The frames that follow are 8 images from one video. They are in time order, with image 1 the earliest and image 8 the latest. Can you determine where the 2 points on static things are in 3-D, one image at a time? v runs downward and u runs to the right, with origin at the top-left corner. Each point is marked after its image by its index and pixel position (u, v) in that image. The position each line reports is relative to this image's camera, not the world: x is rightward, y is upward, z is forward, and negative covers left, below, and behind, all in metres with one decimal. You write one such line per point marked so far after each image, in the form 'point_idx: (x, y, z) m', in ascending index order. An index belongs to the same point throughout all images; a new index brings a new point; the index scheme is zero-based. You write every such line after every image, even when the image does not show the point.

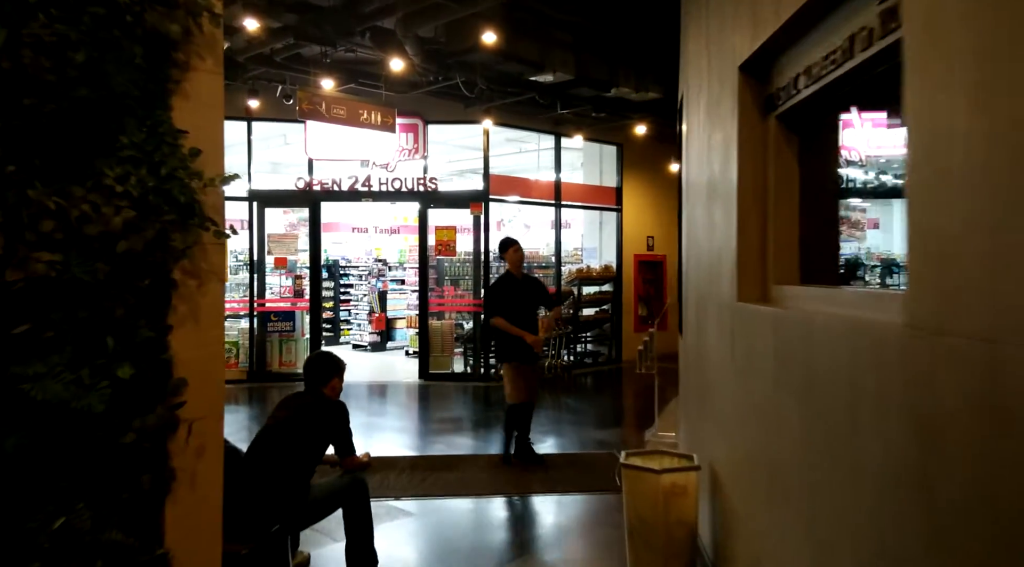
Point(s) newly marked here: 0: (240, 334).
0: (-3.6, -0.7, +9.9) m
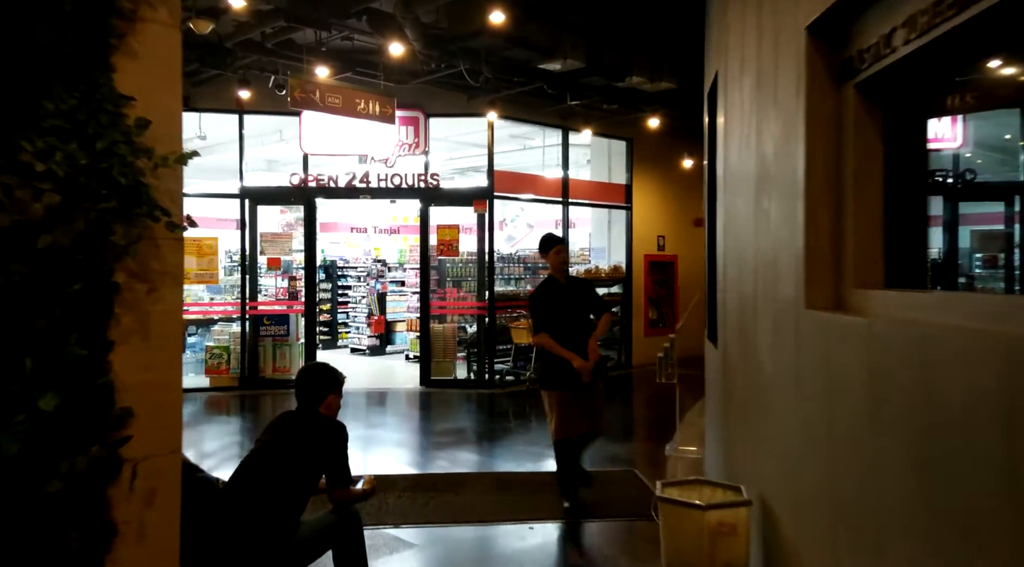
0: (-3.5, -0.7, +9.4) m
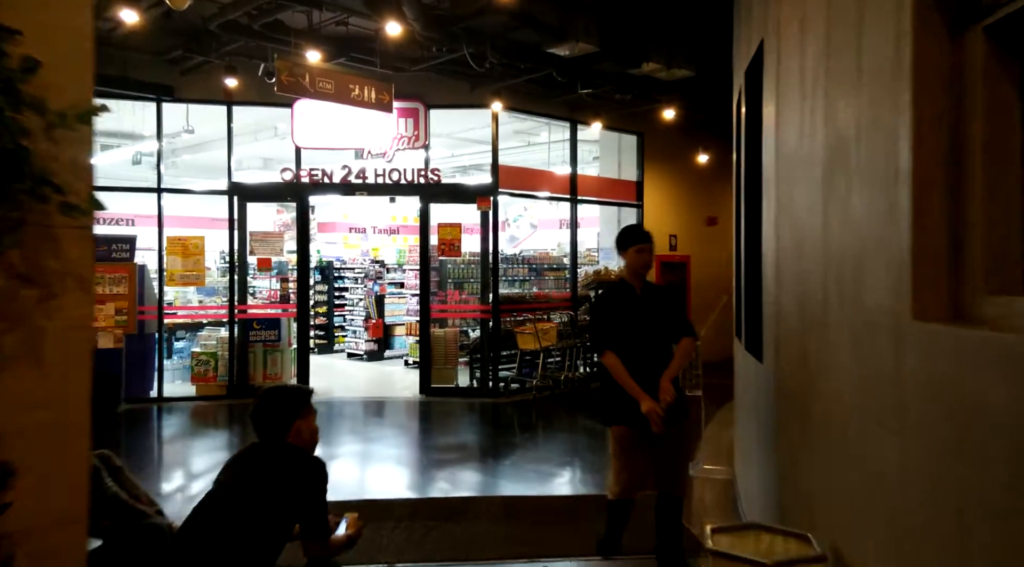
0: (-3.5, -0.7, +8.9) m
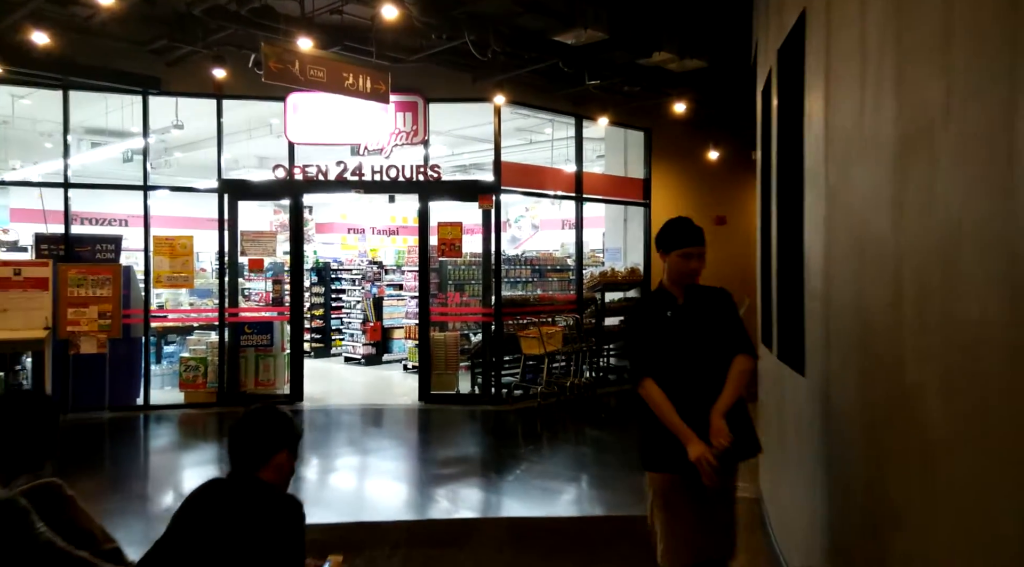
0: (-3.4, -0.7, +8.5) m
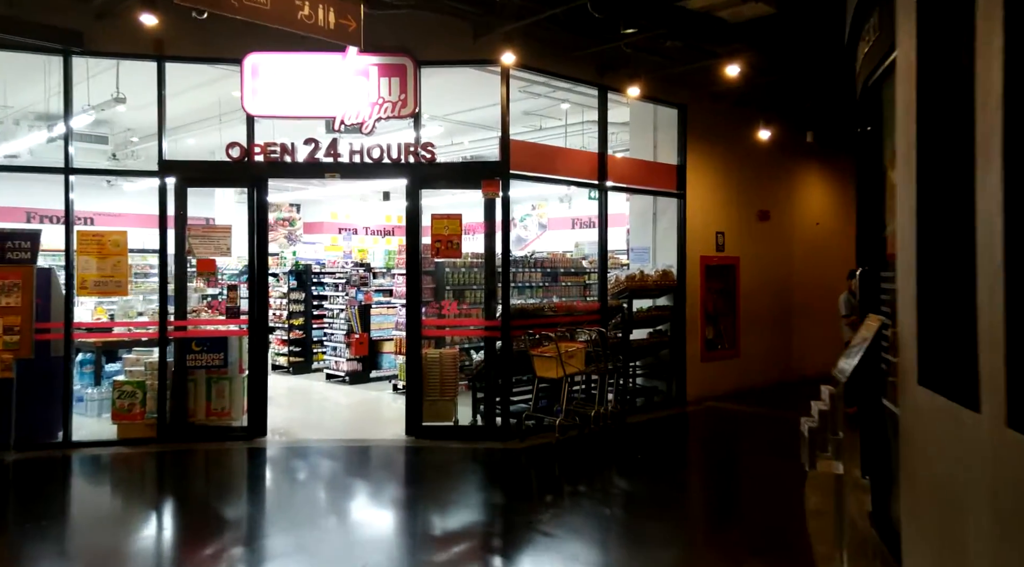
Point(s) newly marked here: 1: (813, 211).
0: (-3.3, -0.8, +6.9) m
1: (+4.1, +1.0, +10.3) m
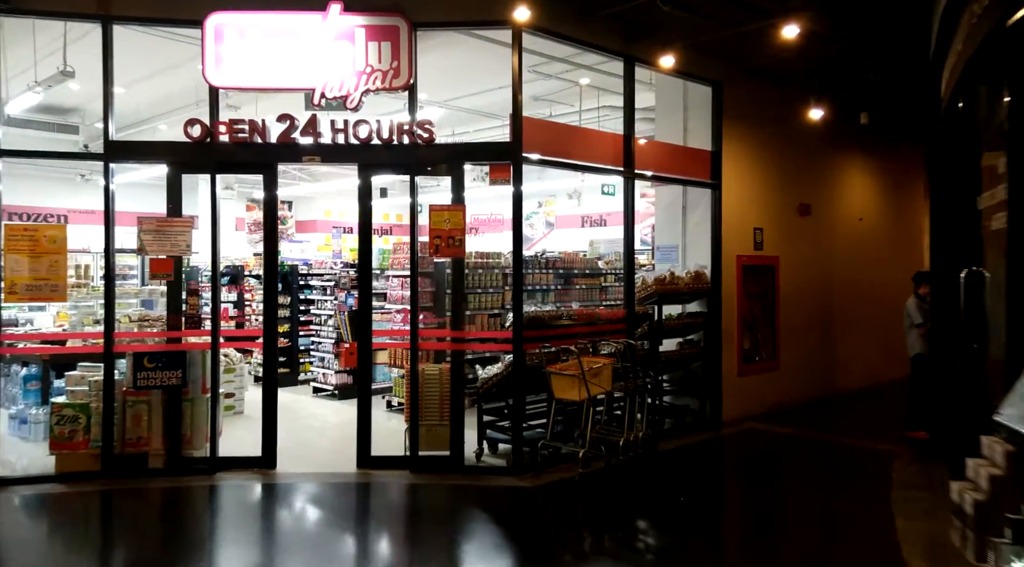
0: (-3.2, -0.8, +5.8) m
1: (+4.2, +1.0, +9.3) m
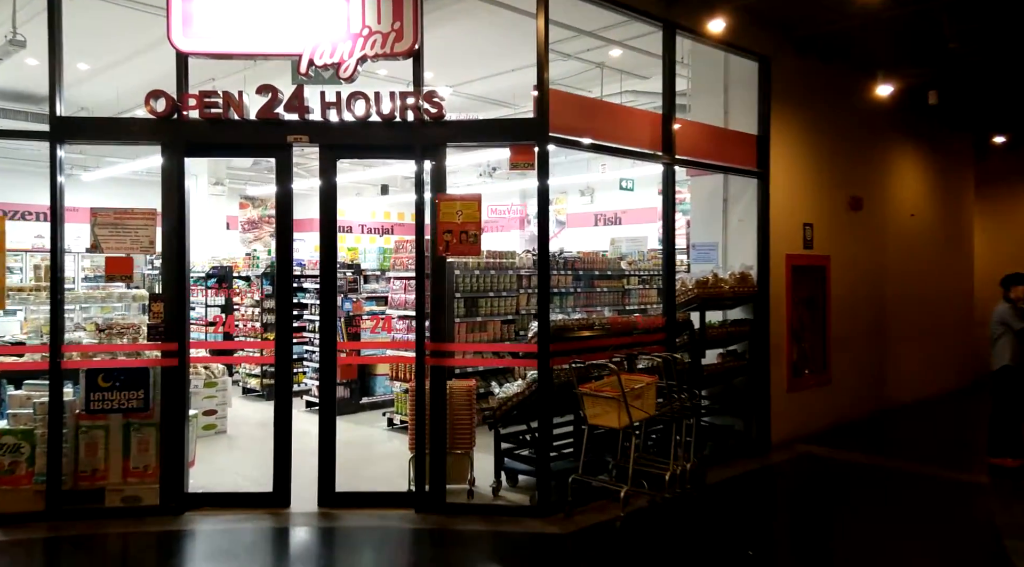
0: (-3.1, -0.8, +4.9) m
1: (+4.4, +0.9, +8.3) m
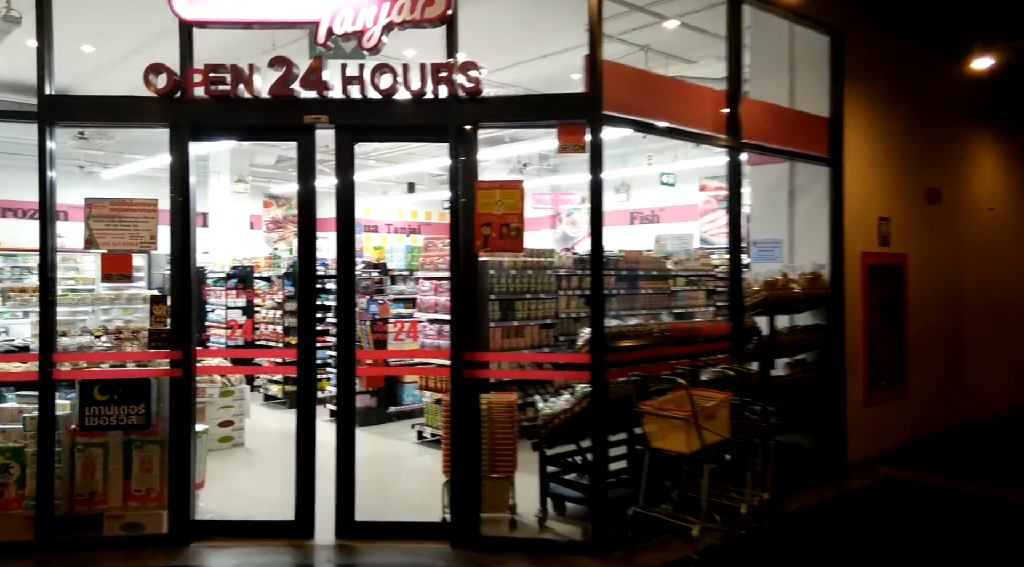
0: (-2.8, -0.8, +4.4) m
1: (+4.8, +0.9, +7.6) m
